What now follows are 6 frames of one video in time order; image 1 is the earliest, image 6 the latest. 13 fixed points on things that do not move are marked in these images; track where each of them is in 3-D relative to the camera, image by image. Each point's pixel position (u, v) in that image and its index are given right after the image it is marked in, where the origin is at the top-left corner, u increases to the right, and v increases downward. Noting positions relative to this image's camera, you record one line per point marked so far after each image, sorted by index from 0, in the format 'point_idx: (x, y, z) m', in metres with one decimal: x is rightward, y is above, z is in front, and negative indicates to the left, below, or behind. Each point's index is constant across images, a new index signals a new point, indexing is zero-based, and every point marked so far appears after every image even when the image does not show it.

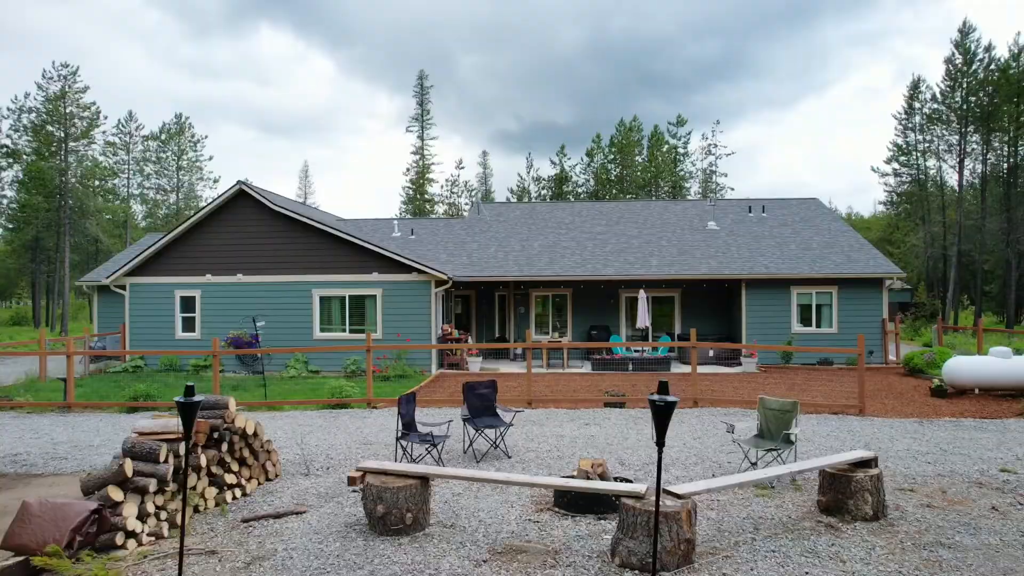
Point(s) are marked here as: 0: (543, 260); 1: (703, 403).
0: (+0.6, +0.6, +17.0) m
1: (+2.2, -1.4, +9.8) m
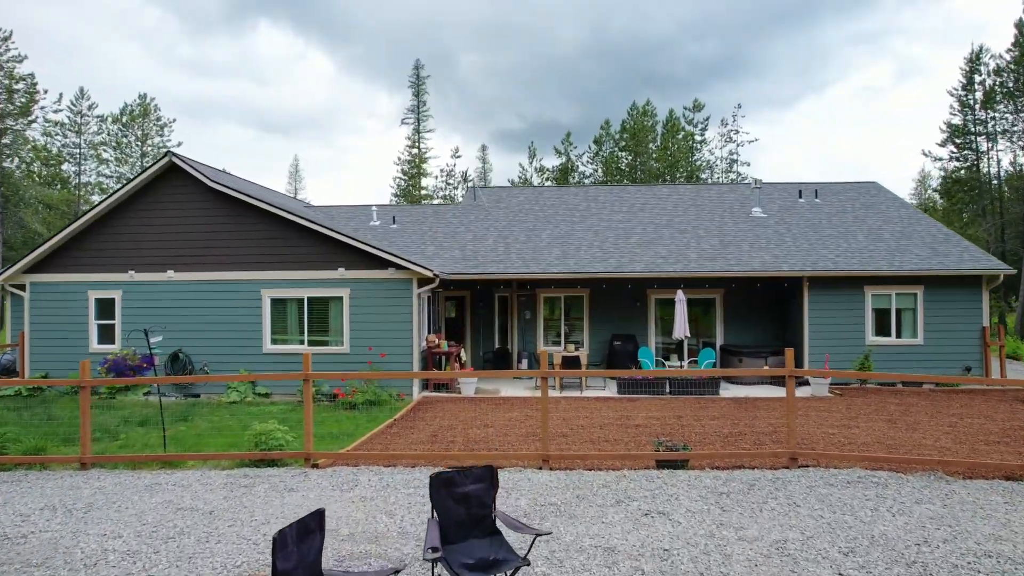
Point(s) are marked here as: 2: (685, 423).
0: (+0.7, +0.6, +13.8) m
1: (+2.3, -1.4, +6.6) m
2: (+2.0, -1.5, +9.5) m
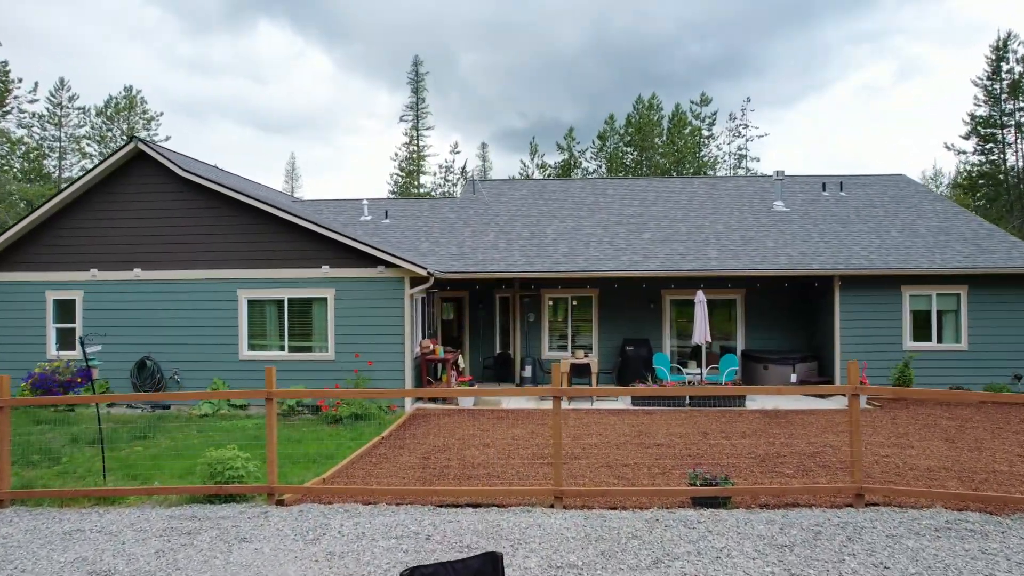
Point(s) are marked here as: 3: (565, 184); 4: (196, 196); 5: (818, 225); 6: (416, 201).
0: (+0.7, +0.6, +12.6) m
1: (+2.3, -1.4, +5.4) m
2: (+2.0, -1.5, +8.4) m
3: (+1.0, +2.0, +16.2) m
4: (-4.1, +1.2, +11.0) m
5: (+4.9, +1.0, +13.5) m
6: (-1.8, +1.6, +15.7) m
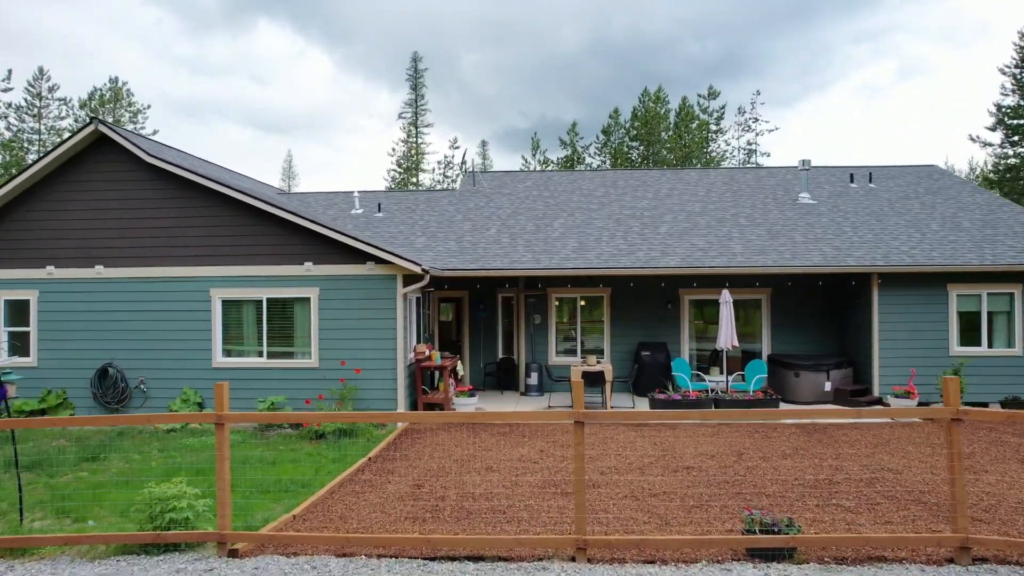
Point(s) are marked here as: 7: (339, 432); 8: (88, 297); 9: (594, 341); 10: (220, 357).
0: (+0.8, +0.6, +11.5) m
1: (+2.4, -1.3, +4.3) m
2: (+2.1, -1.5, +7.2) m
3: (+1.1, +2.0, +15.1) m
4: (-4.1, +1.2, +9.8) m
5: (+5.0, +1.0, +12.4) m
6: (-1.7, +1.6, +14.5) m
7: (-1.8, -1.5, +8.7) m
8: (-5.0, -0.1, +9.8) m
9: (+1.2, -0.7, +11.8) m
10: (-3.4, -0.8, +9.8) m
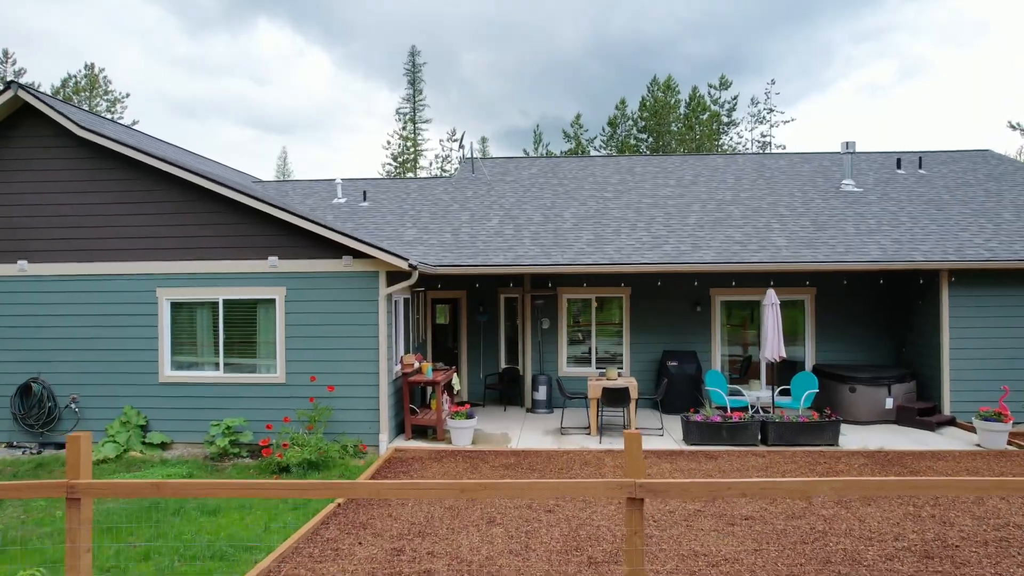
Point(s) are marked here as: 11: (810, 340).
0: (+0.8, +0.6, +9.9) m
1: (+2.5, -1.3, +2.7) m
2: (+2.1, -1.5, +5.6) m
3: (+1.1, +2.0, +13.5) m
4: (-4.0, +1.2, +8.2) m
5: (+5.0, +1.0, +10.8) m
6: (-1.7, +1.6, +12.9) m
7: (-1.7, -1.5, +7.1) m
8: (-4.9, -0.1, +8.2) m
9: (+1.2, -0.7, +10.2) m
10: (-3.3, -0.8, +8.2) m
11: (+3.5, -0.6, +9.9) m
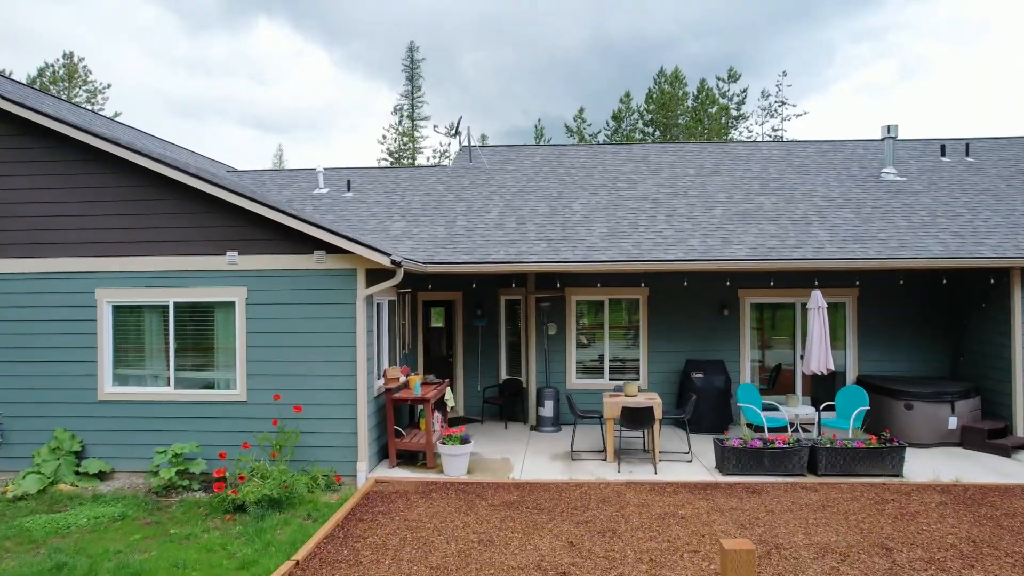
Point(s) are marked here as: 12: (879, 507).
0: (+0.8, +0.6, +8.7) m
1: (+2.5, -1.3, +1.5) m
2: (+2.1, -1.5, +4.4) m
3: (+1.2, +2.0, +12.3) m
4: (-4.0, +1.2, +7.0) m
5: (+5.1, +1.0, +9.5) m
6: (-1.7, +1.6, +11.7) m
7: (-1.7, -1.5, +5.8) m
8: (-4.9, -0.1, +7.0) m
9: (+1.2, -0.8, +9.0) m
10: (-3.3, -0.8, +6.9) m
11: (+3.6, -0.6, +8.7) m
12: (+2.5, -1.5, +5.7) m
